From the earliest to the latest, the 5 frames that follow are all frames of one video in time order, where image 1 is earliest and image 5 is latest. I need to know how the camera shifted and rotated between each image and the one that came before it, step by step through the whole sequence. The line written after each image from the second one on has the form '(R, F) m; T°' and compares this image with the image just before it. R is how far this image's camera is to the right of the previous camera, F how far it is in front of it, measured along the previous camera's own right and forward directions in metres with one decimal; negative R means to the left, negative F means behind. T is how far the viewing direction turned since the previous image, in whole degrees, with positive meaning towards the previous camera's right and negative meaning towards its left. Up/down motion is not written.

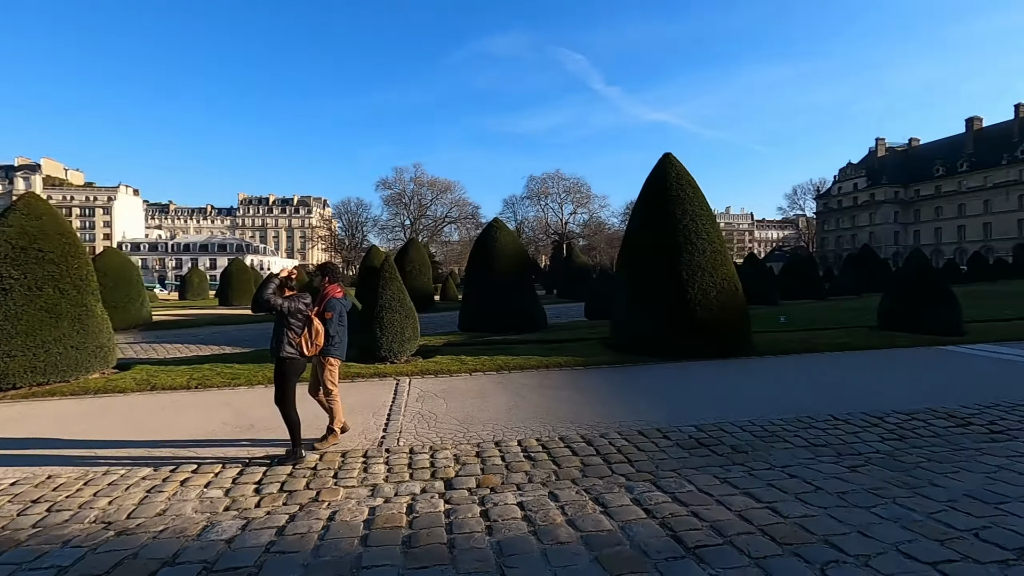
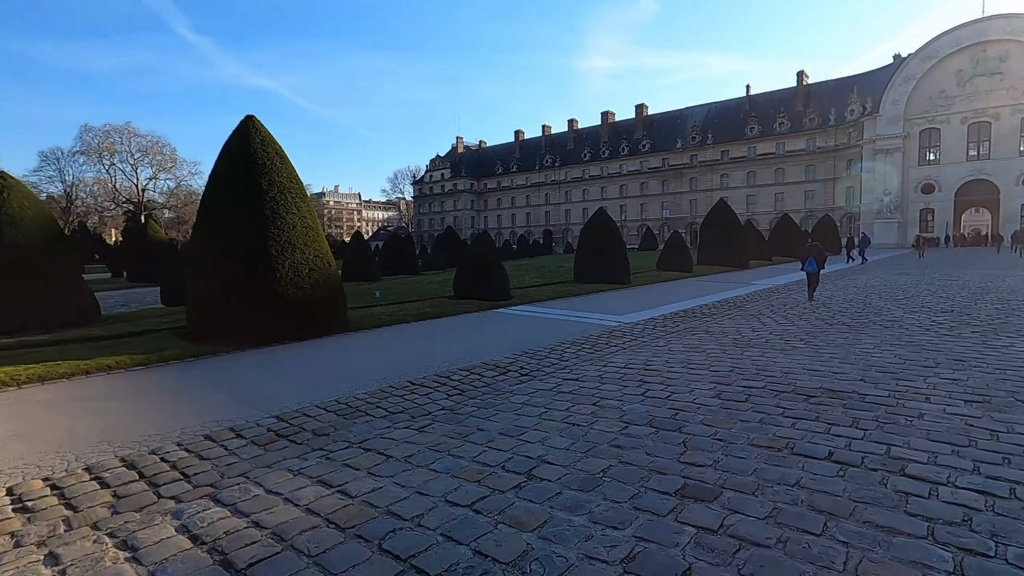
(+0.4, +0.2) m; +40°
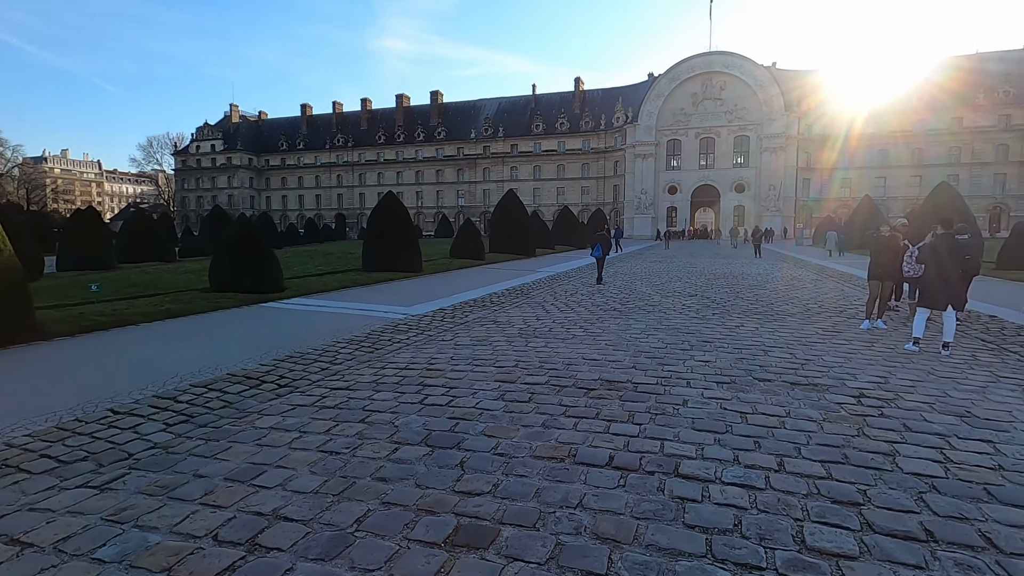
(+0.4, +0.7) m; +21°
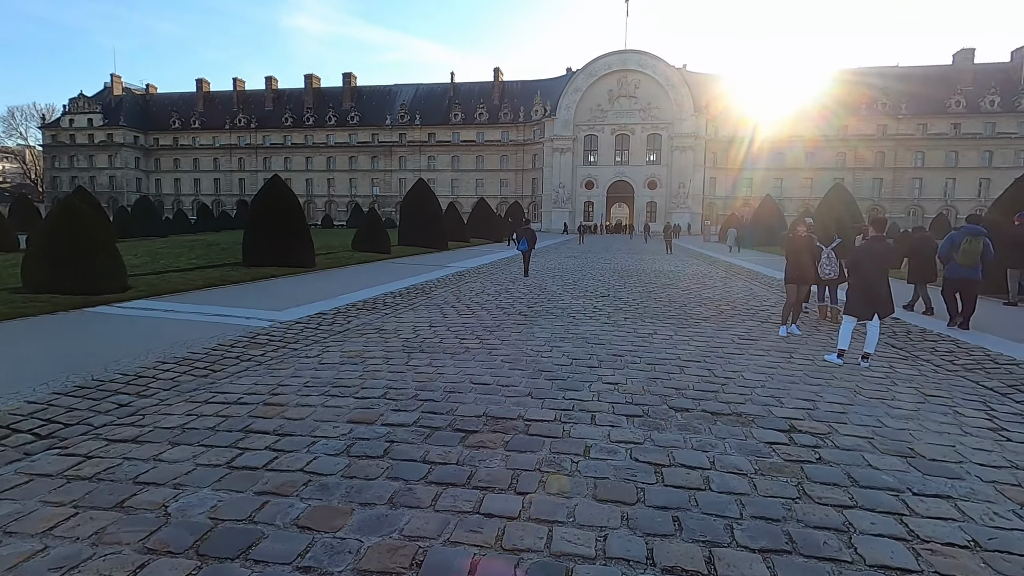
(+0.5, +1.2) m; +8°
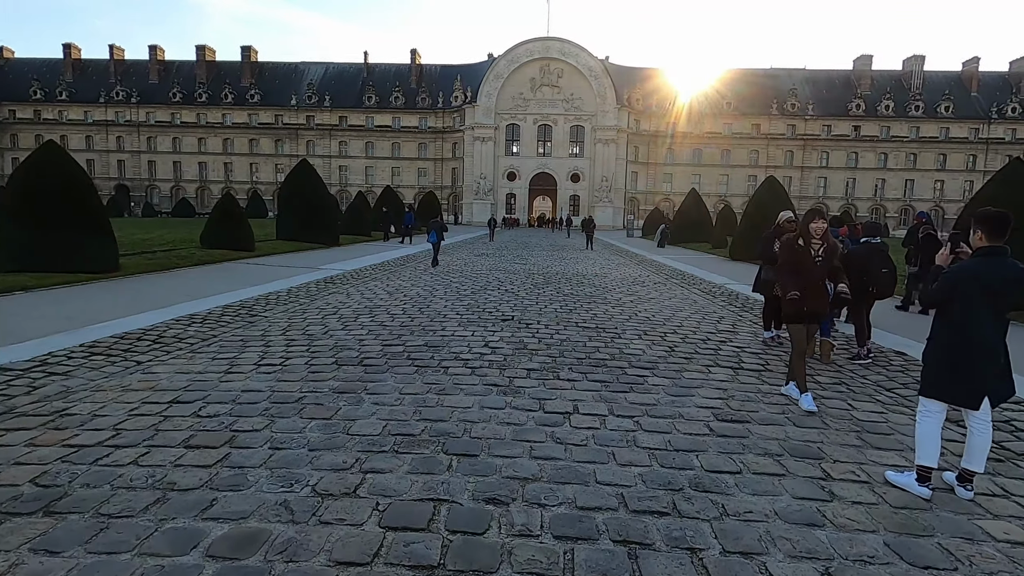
(+0.9, +3.3) m; +8°
